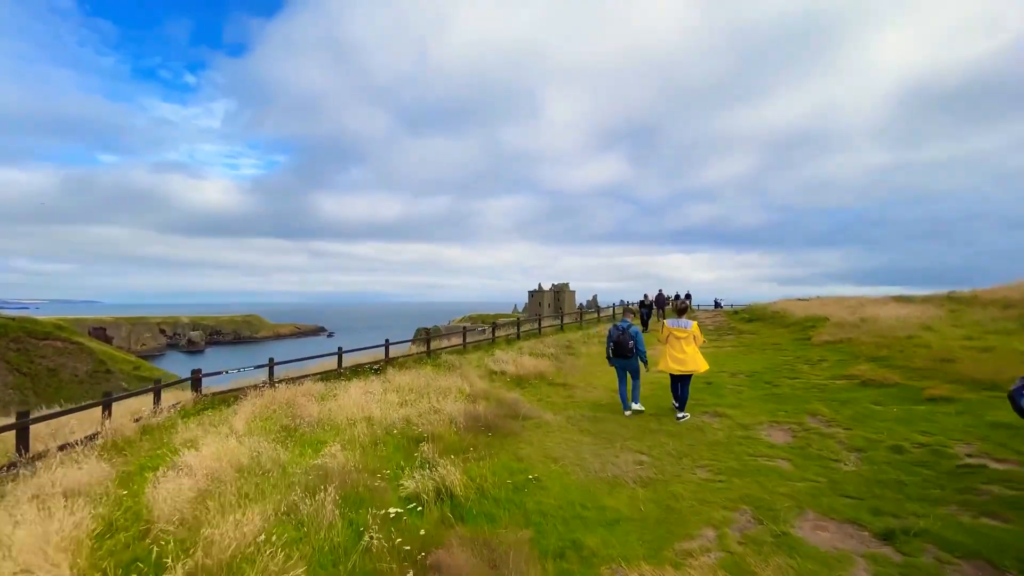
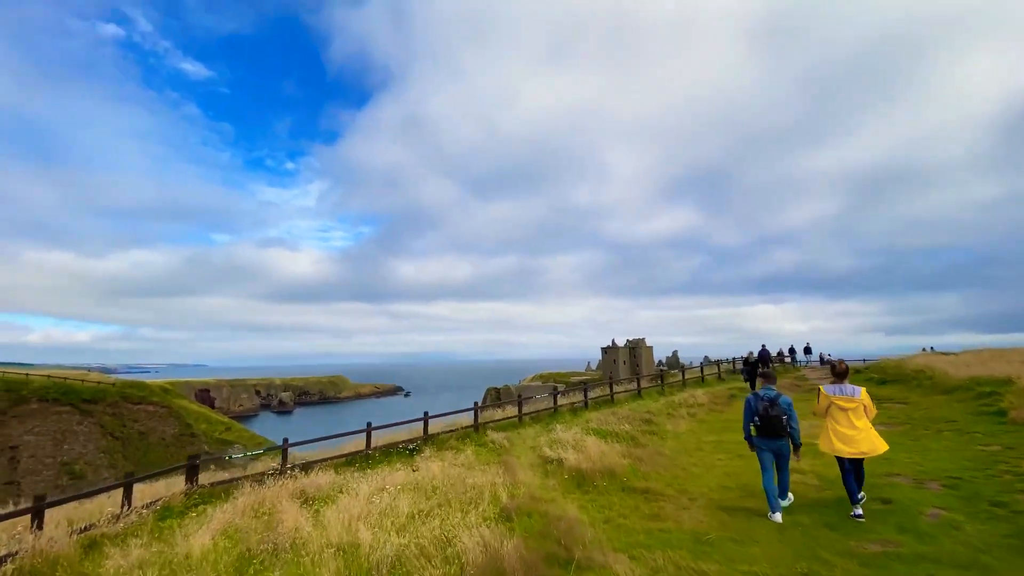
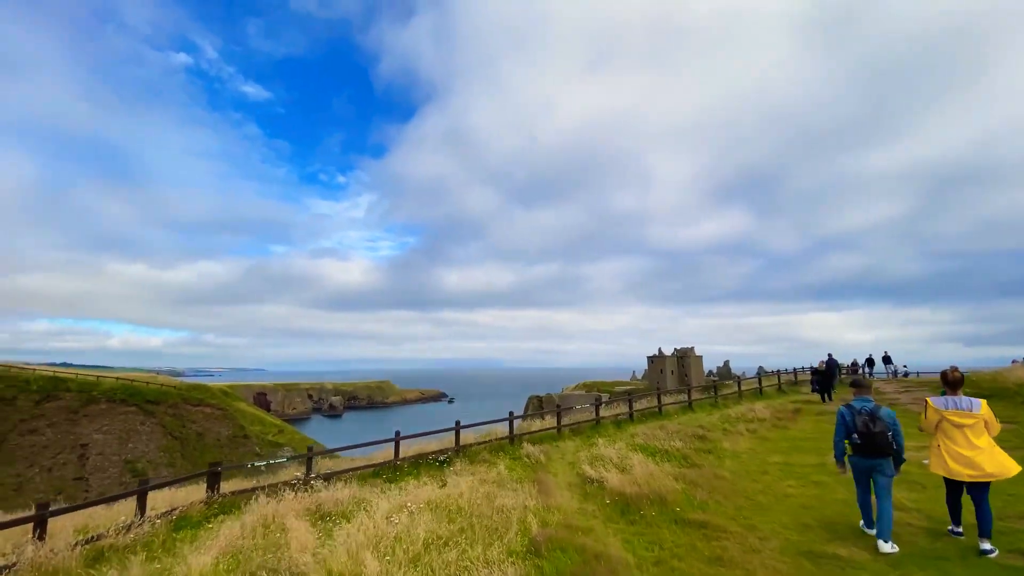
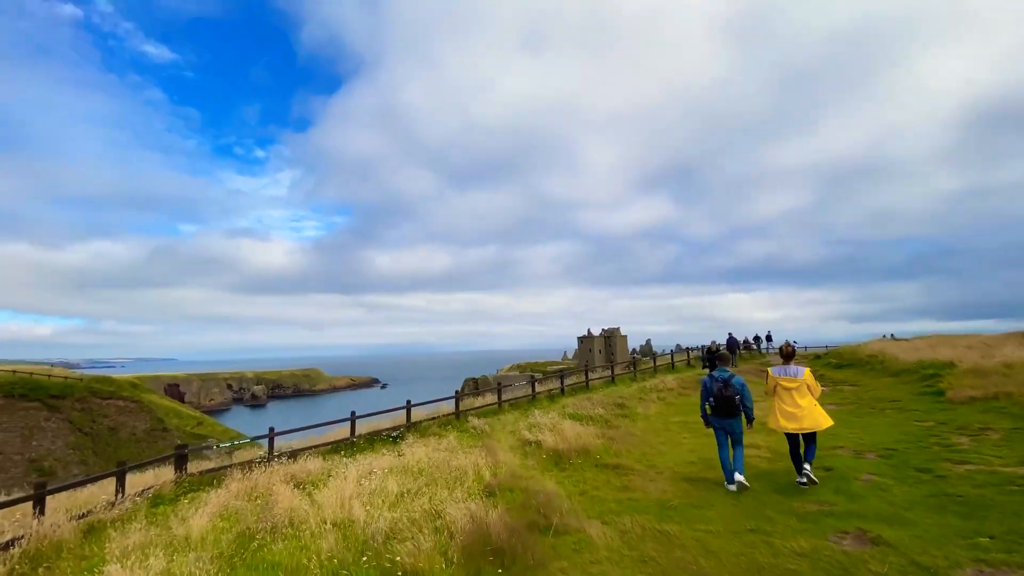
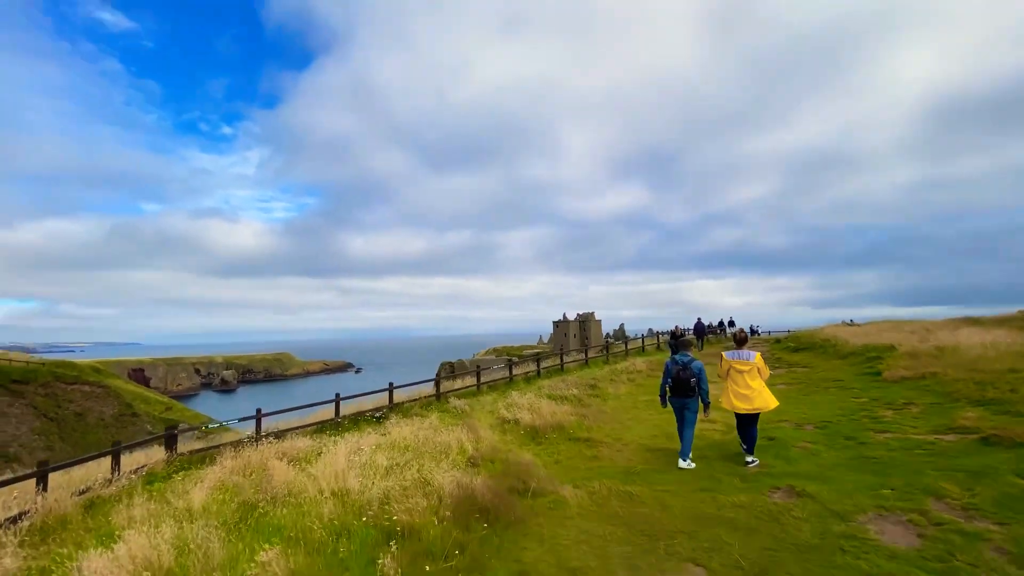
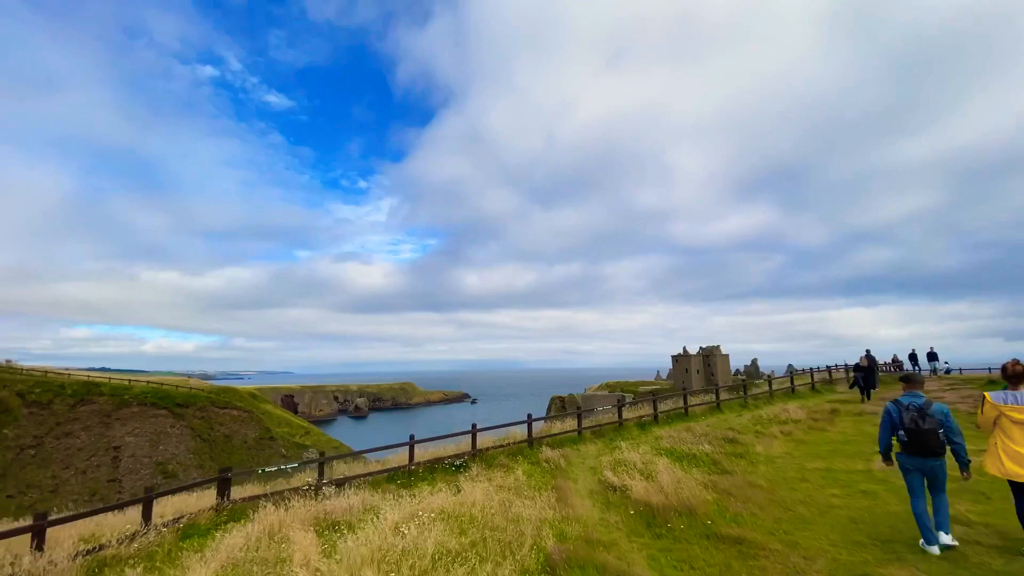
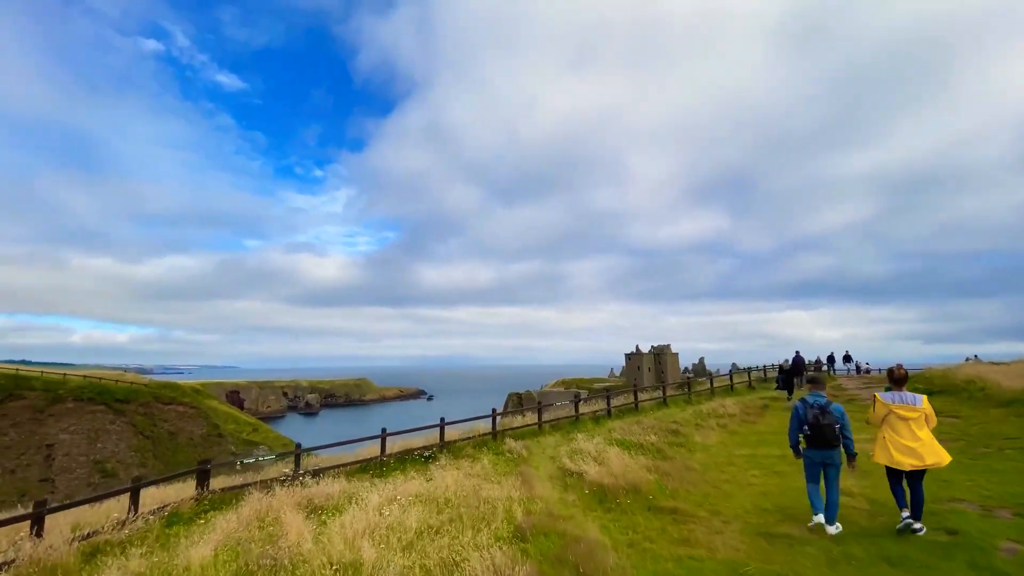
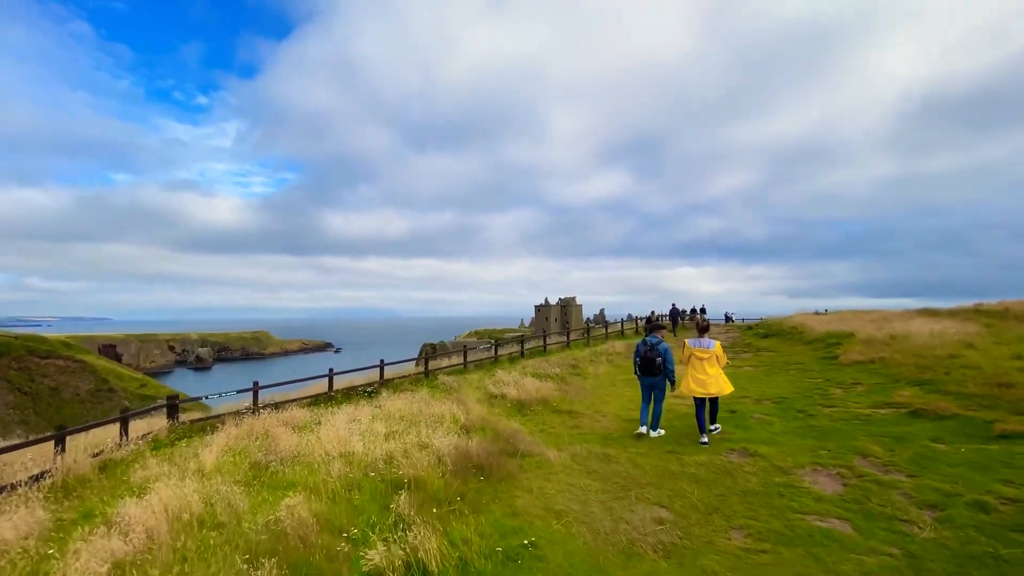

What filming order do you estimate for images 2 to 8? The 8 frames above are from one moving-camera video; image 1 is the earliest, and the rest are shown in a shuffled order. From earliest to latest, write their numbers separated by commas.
8, 5, 4, 2, 7, 3, 6
